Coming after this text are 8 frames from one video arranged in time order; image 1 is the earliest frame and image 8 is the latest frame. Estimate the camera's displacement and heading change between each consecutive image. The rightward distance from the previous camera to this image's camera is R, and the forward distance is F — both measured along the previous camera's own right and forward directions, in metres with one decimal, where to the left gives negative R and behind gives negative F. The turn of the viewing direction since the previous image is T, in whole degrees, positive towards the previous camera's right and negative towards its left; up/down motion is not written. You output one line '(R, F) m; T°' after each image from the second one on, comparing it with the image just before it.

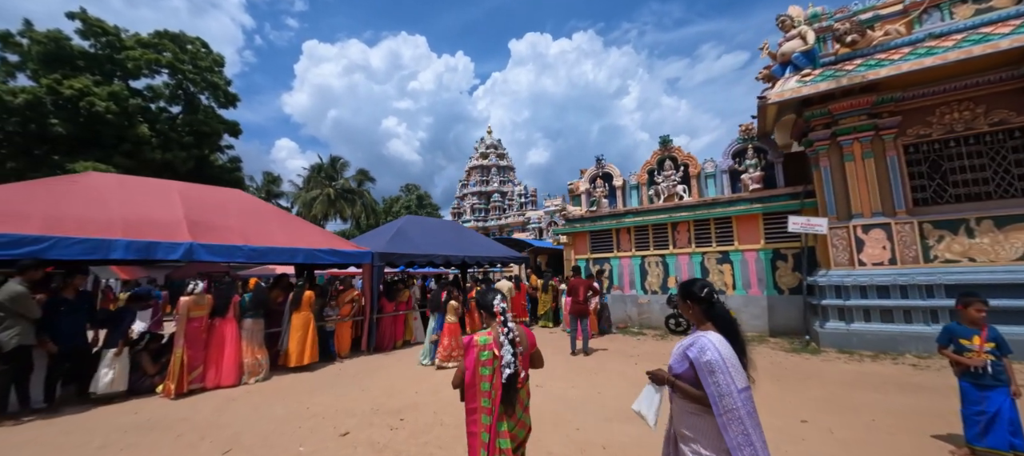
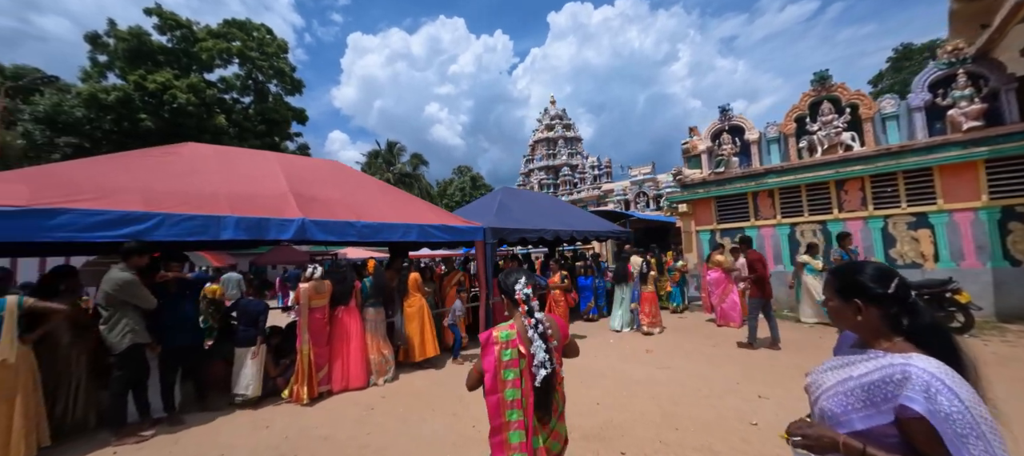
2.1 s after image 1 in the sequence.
(-1.7, +1.3) m; -7°
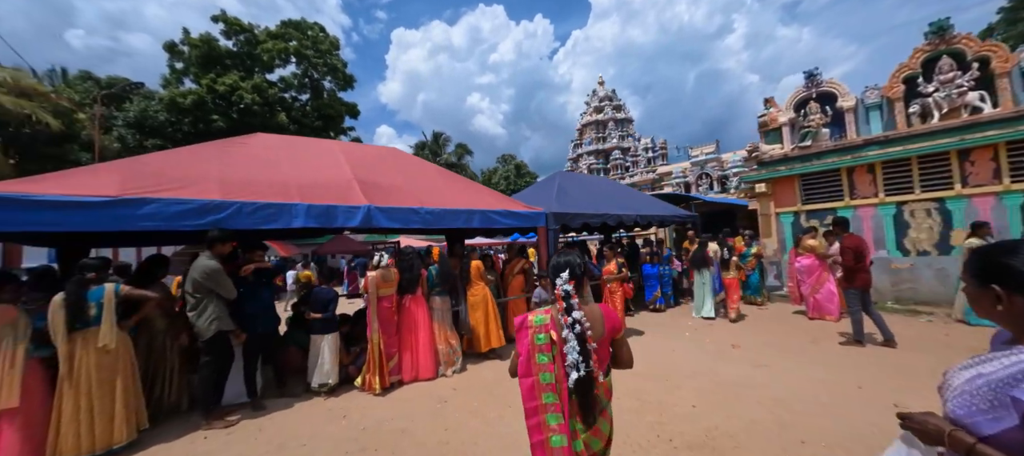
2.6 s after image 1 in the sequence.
(-0.3, +0.3) m; -7°
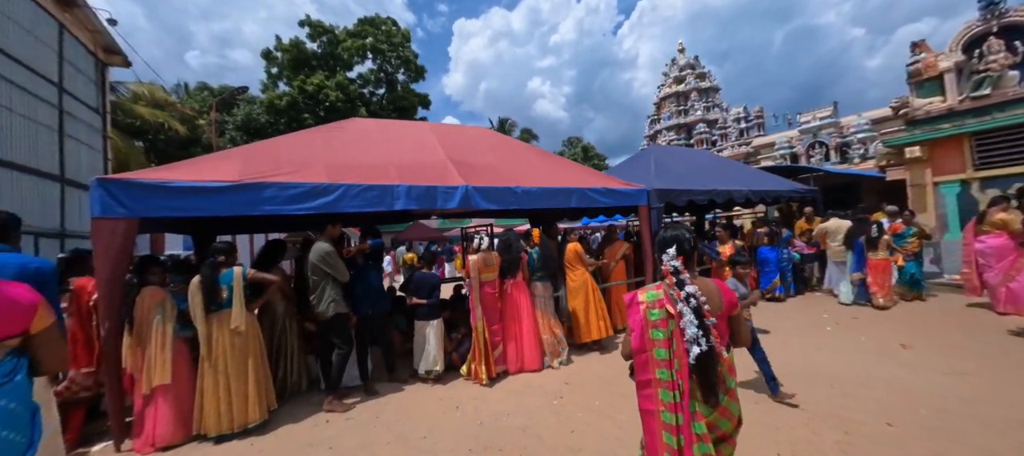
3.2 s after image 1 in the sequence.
(-0.5, +0.4) m; -10°
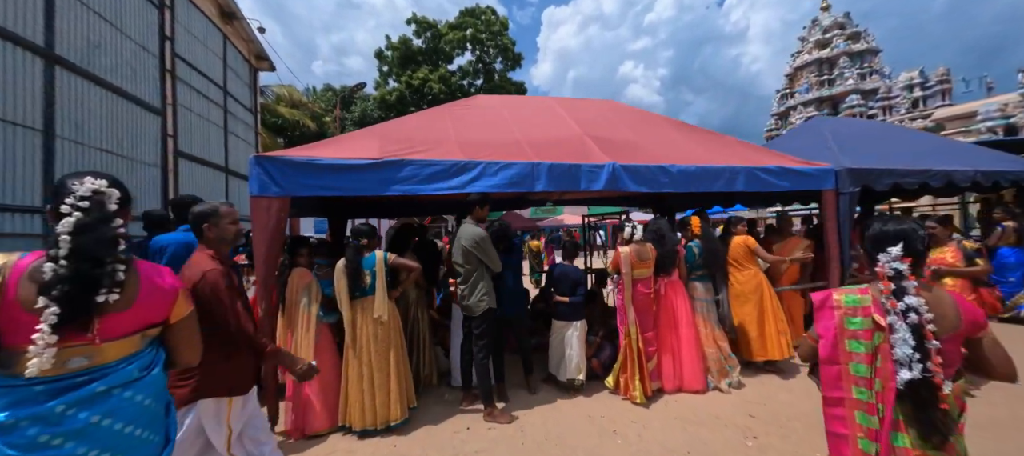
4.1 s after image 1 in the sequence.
(-0.7, +0.6) m; -13°
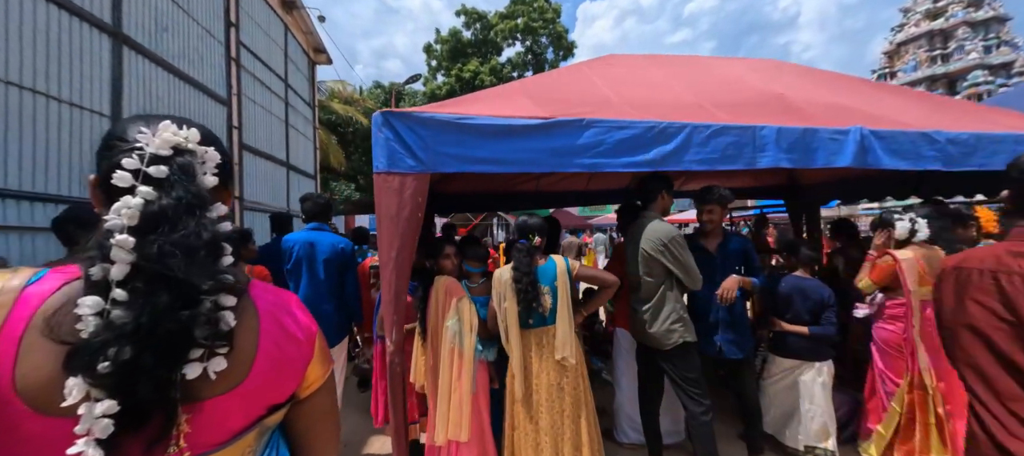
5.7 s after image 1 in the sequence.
(-1.1, +1.0) m; -5°
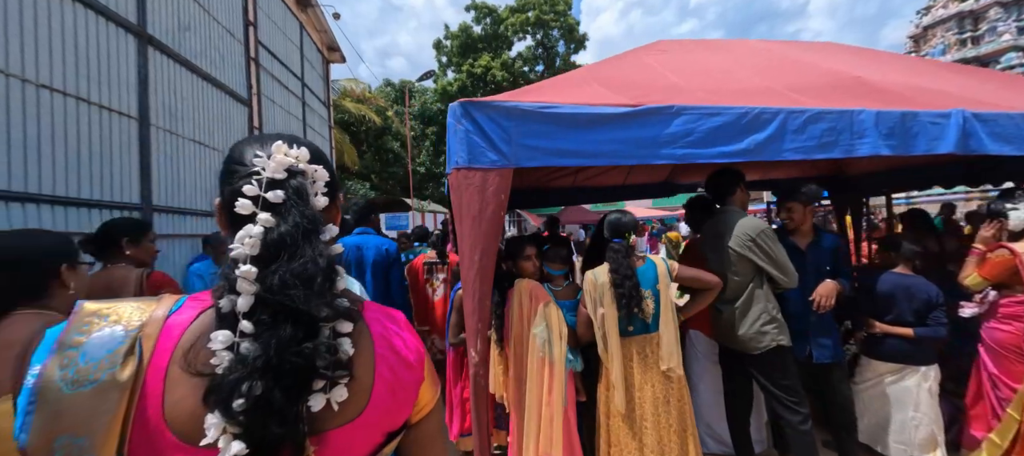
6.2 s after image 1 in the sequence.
(-0.4, +0.2) m; -1°
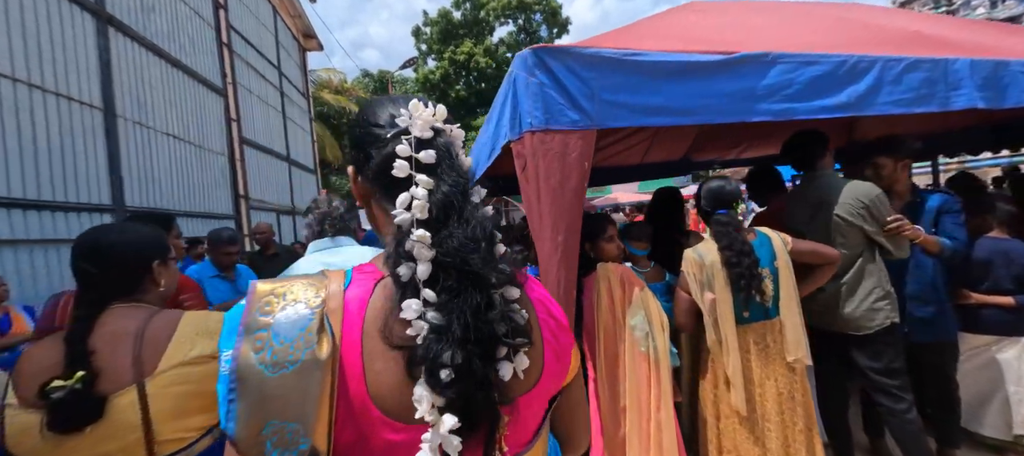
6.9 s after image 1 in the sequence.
(-0.4, +0.3) m; +3°
